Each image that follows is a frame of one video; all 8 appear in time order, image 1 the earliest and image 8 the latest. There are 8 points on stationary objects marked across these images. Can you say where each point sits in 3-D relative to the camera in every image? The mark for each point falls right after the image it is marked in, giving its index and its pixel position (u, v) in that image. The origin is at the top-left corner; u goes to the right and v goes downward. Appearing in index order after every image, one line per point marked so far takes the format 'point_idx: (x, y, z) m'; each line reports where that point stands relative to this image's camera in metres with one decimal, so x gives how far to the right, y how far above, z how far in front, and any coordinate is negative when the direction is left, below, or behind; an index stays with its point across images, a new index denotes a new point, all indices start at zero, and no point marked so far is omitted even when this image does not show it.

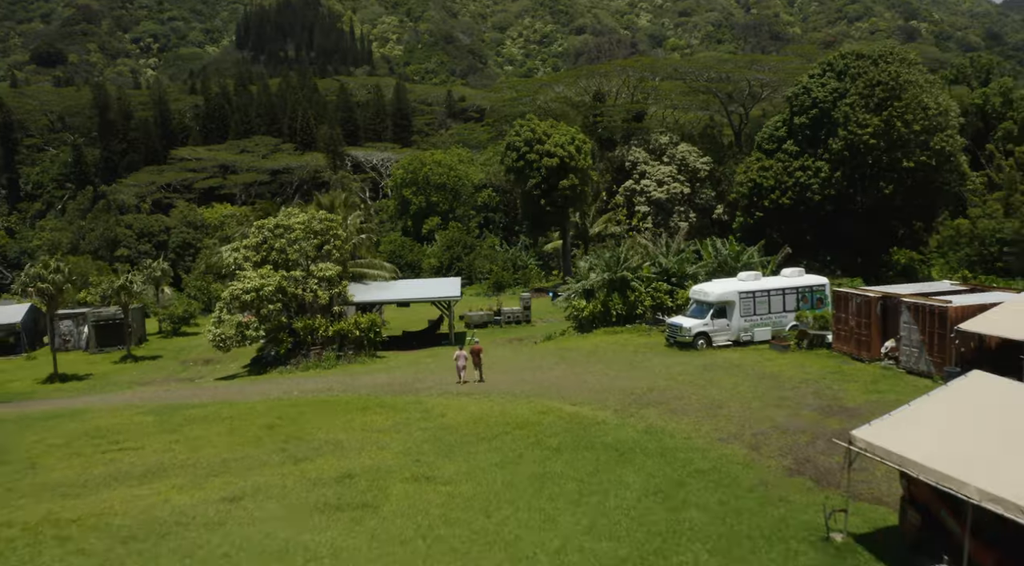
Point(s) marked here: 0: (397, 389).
0: (-2.7, -2.5, +18.3) m
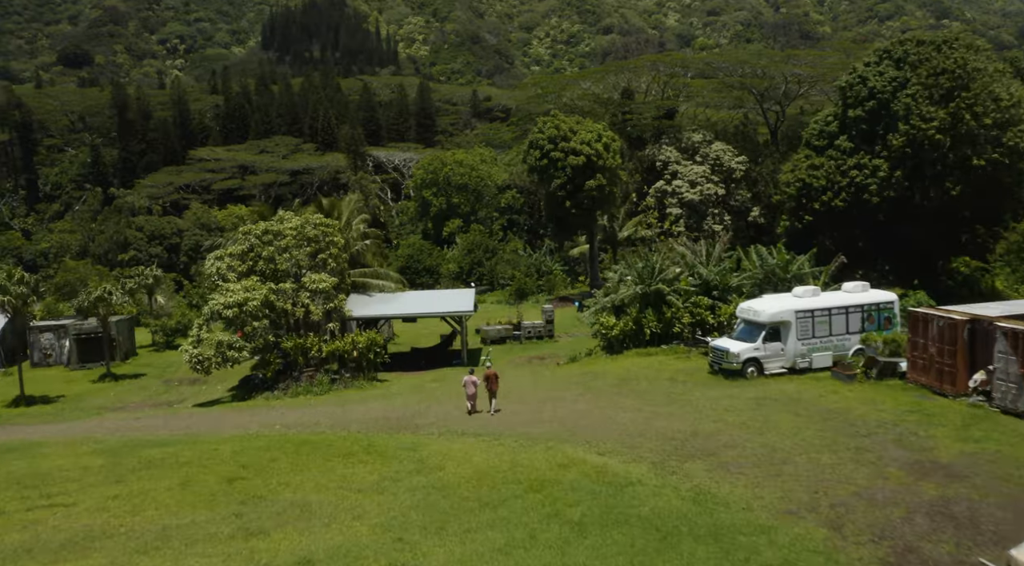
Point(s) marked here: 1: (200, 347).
0: (-2.4, -2.8, +15.6) m
1: (-7.5, -1.6, +18.7) m
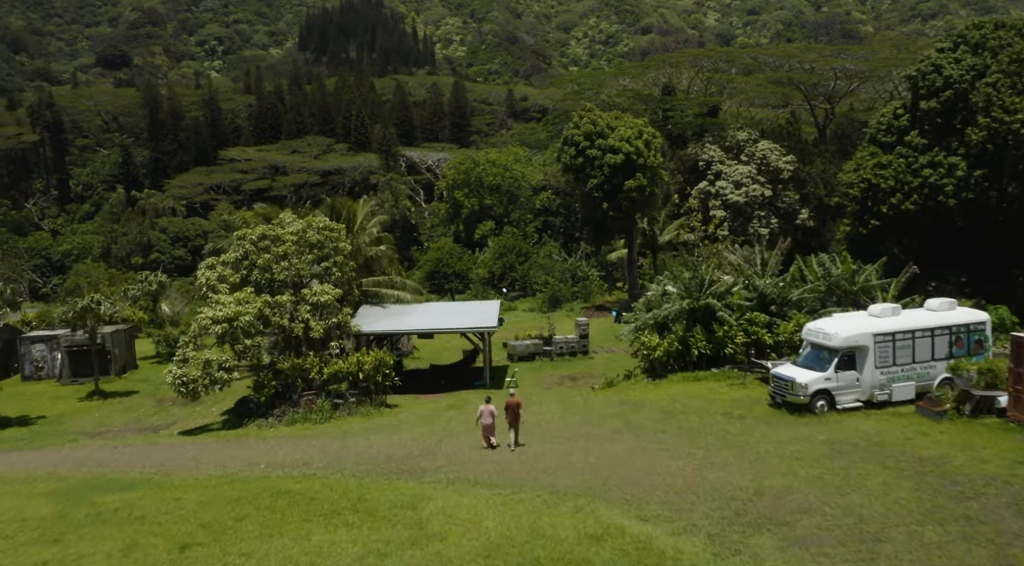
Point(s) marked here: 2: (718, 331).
0: (-2.0, -3.1, +13.2) m
1: (-6.9, -1.8, +16.5) m
2: (+4.9, -1.2, +18.5) m
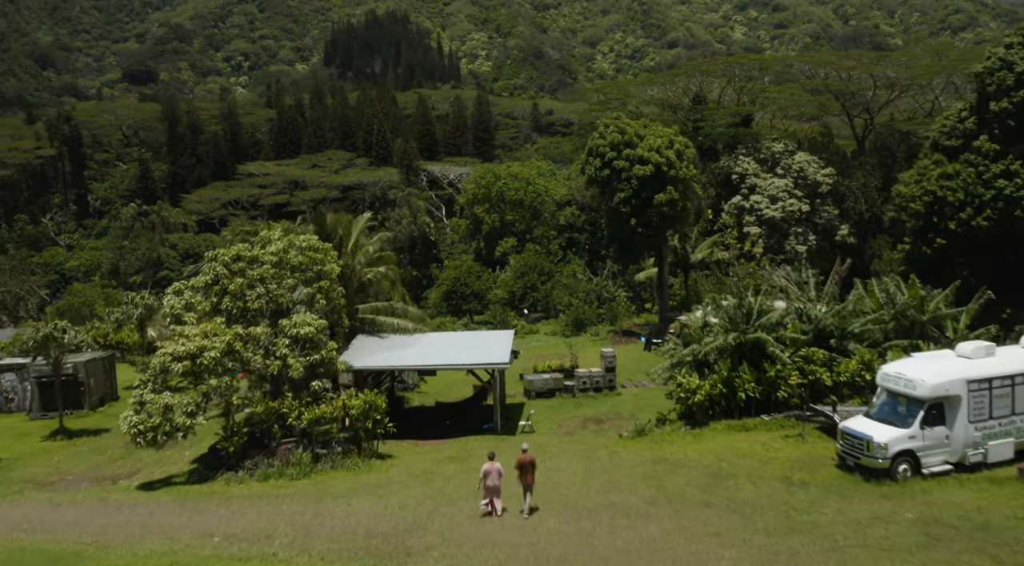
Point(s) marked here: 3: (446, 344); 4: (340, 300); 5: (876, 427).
0: (-1.9, -3.6, +10.6) m
1: (-6.7, -2.4, +14.1) m
2: (+5.2, -1.8, +15.7) m
3: (-1.5, -1.4, +17.7) m
4: (-3.6, -0.4, +16.1) m
5: (+5.9, -2.3, +12.6) m
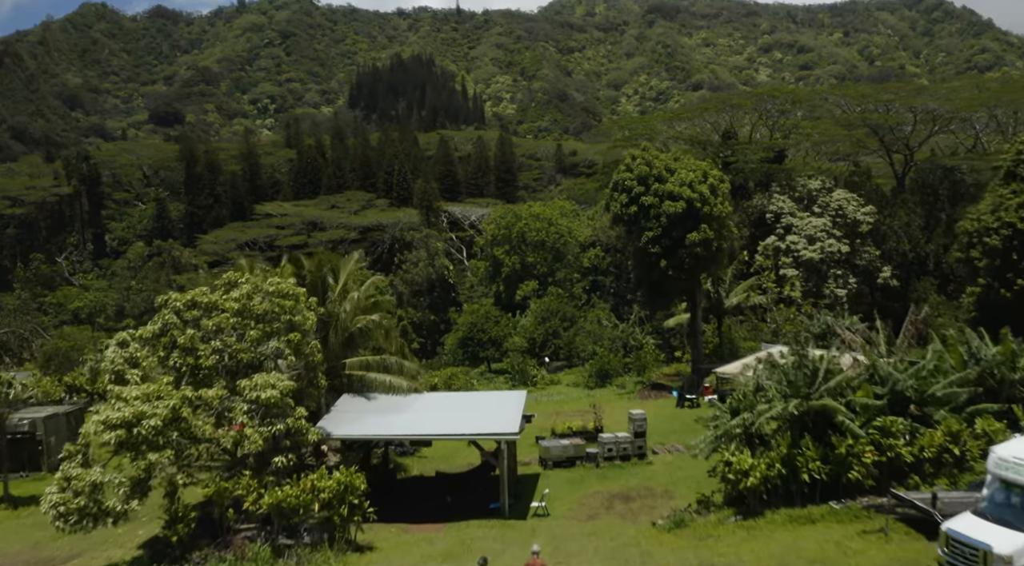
0: (-1.9, -4.2, +7.8) m
1: (-6.6, -3.1, +11.5) m
2: (+5.4, -2.7, +12.8) m
3: (-1.3, -2.4, +15.0) m
4: (-3.4, -1.3, +13.5) m
5: (+5.9, -3.0, +9.6) m
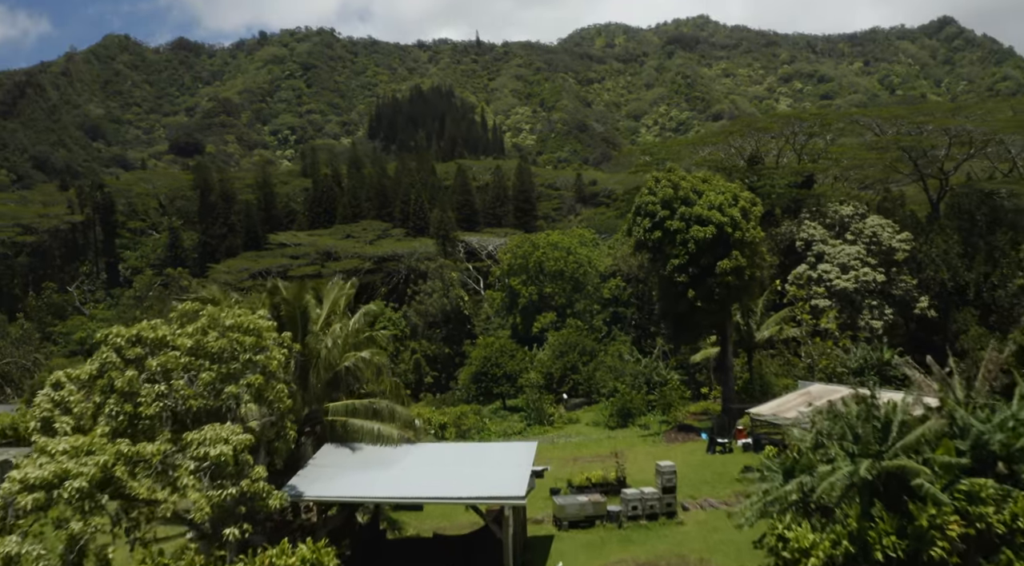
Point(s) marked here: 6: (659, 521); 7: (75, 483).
0: (-2.0, -4.5, +5.6) m
1: (-6.6, -3.5, +9.5) m
2: (+5.4, -3.1, +10.5) m
3: (-1.1, -2.9, +12.9) m
4: (-3.3, -1.7, +11.5) m
5: (+5.9, -3.4, +7.3) m
6: (+2.8, -4.6, +15.1) m
7: (-5.2, -2.4, +9.3) m
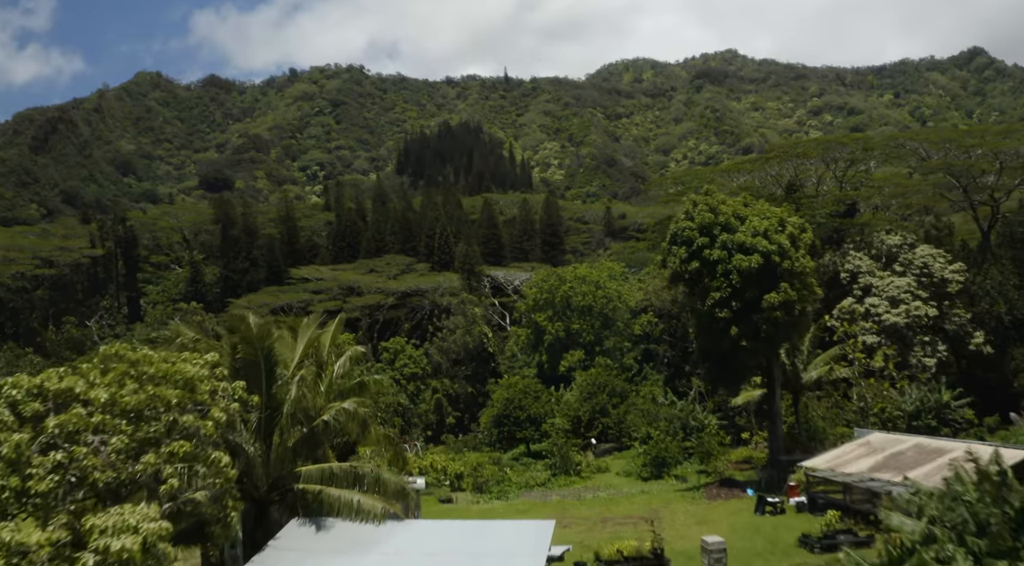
0: (-2.1, -4.6, +3.1) m
1: (-6.5, -3.9, +7.2) m
2: (+5.5, -3.5, +7.7) m
3: (-1.0, -3.4, +10.4) m
4: (-3.2, -2.2, +9.1) m
5: (+5.9, -3.6, +4.5) m
6: (+3.1, -5.2, +12.4) m
7: (-5.2, -2.8, +7.0) m
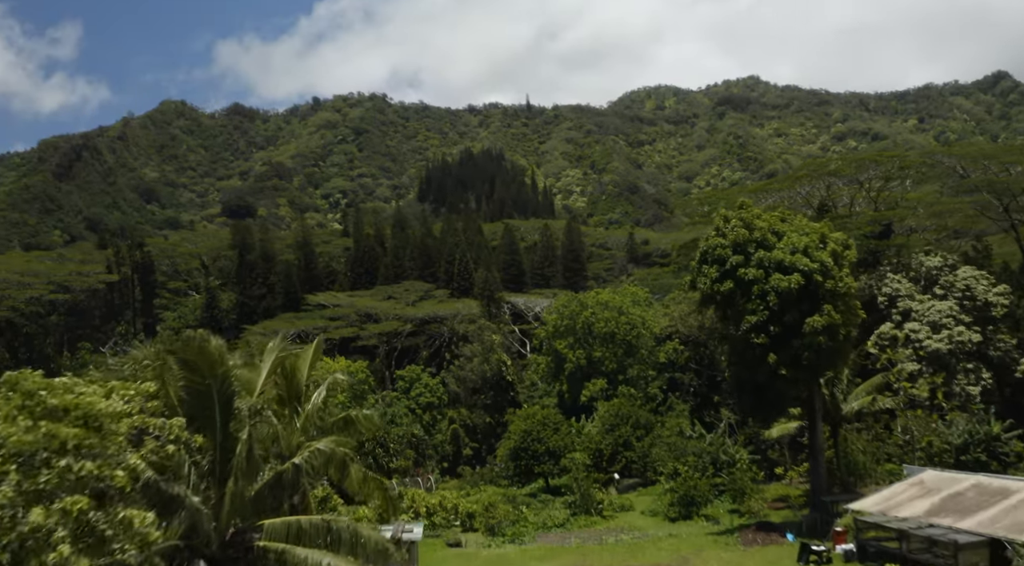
0: (-2.3, -4.5, +1.3) m
1: (-6.6, -3.9, +5.5) m
2: (+5.4, -3.6, +5.7) m
3: (-1.0, -3.6, +8.5) m
4: (-3.2, -2.3, +7.4) m
5: (+5.7, -3.5, +2.5) m
6: (+3.1, -5.4, +10.3) m
7: (-5.3, -2.8, +5.3) m
